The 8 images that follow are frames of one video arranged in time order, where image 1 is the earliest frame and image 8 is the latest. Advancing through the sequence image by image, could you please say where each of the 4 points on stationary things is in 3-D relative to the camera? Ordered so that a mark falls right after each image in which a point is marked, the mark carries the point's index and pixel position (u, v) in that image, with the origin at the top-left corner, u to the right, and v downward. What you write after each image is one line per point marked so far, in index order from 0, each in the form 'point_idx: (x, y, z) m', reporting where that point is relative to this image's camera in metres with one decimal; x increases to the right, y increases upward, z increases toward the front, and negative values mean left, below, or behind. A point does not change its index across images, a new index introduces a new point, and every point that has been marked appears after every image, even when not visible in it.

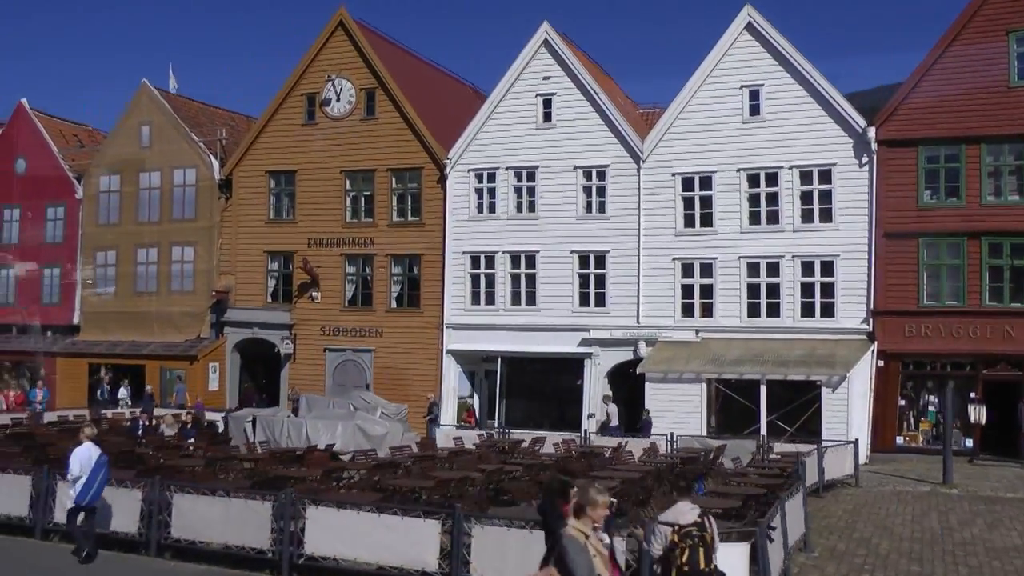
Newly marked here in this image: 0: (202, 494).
0: (-4.3, -2.8, +14.1) m
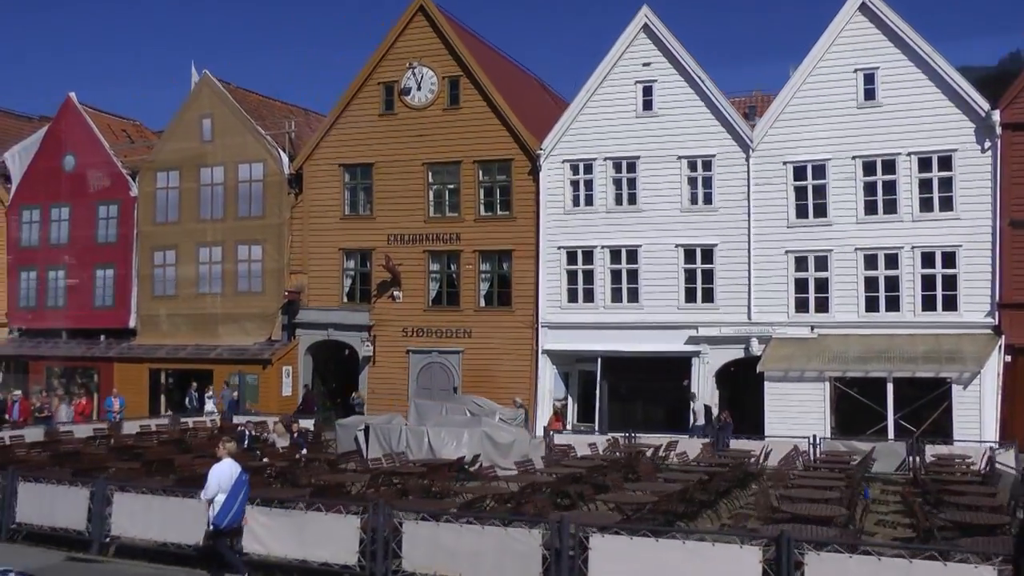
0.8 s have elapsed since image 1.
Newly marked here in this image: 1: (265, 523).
0: (-0.9, -2.8, +12.4) m
1: (-3.2, -3.0, +13.3) m
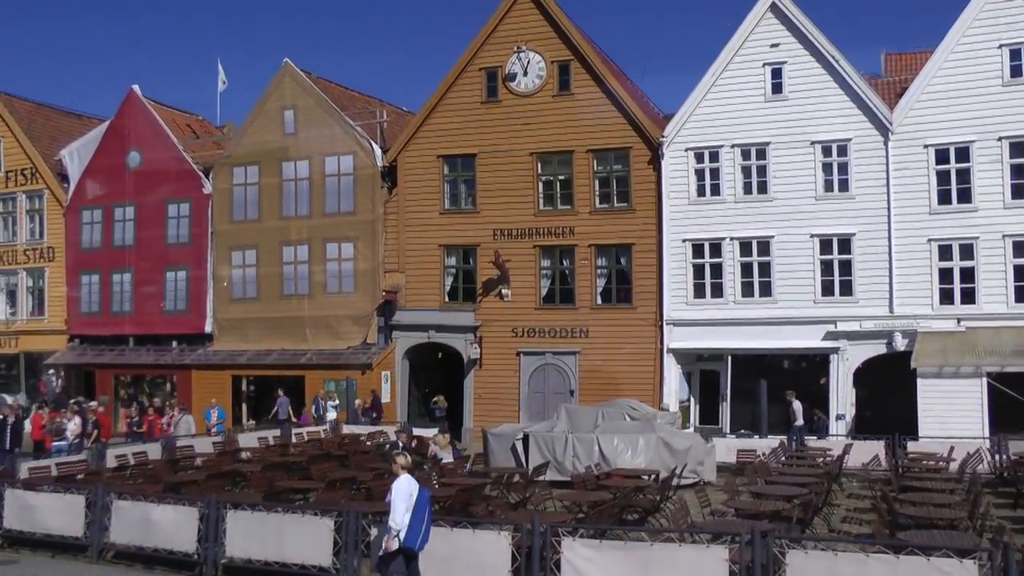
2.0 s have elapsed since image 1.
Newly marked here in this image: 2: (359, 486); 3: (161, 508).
0: (+3.2, -2.7, +10.5) m
1: (+0.9, -3.0, +11.3) m
2: (-2.7, -3.5, +18.3) m
3: (-4.9, -3.1, +14.4) m
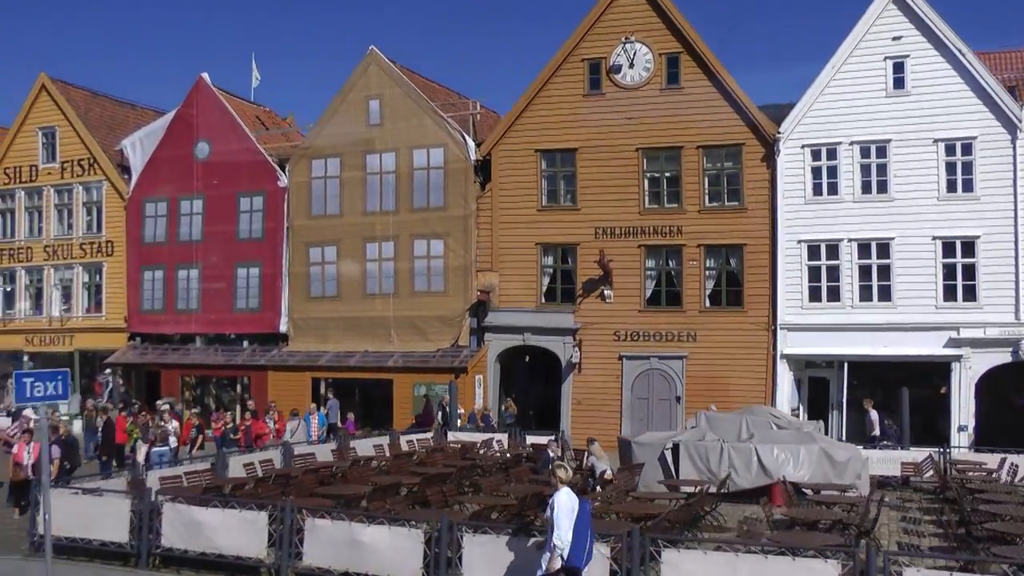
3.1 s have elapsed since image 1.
0: (+6.6, -2.7, +9.2) m
1: (+4.2, -2.9, +10.0) m
2: (+0.4, -3.5, +16.8) m
3: (-1.7, -3.0, +12.9) m
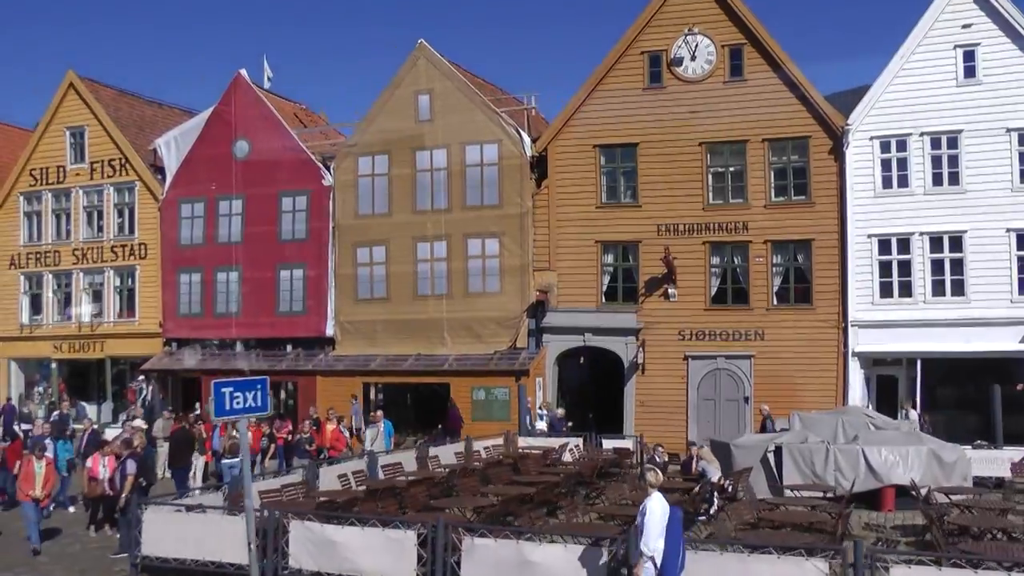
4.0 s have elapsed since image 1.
0: (+8.7, -2.6, +8.5) m
1: (+6.4, -2.9, +9.2) m
2: (+2.4, -3.5, +16.0) m
3: (+0.4, -3.0, +12.0) m
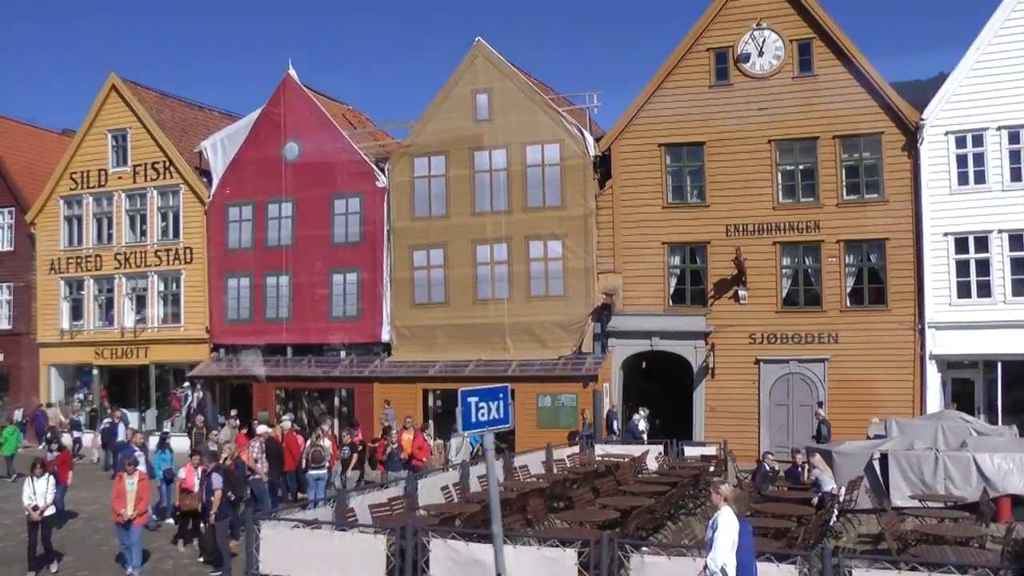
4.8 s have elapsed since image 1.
0: (+10.7, -2.5, +7.8) m
1: (+8.3, -2.8, +8.5) m
2: (+4.3, -3.5, +15.2) m
3: (+2.3, -3.0, +11.2) m
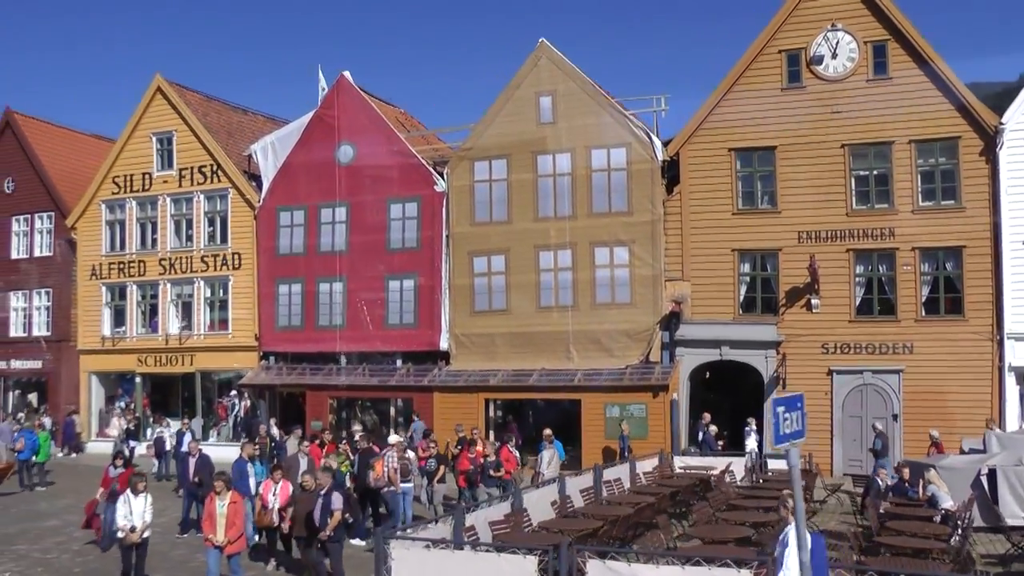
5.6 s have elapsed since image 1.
0: (+12.6, -2.6, +7.1) m
1: (+10.2, -2.9, +7.8) m
2: (+6.2, -3.6, +14.5) m
3: (+4.2, -3.1, +10.5) m
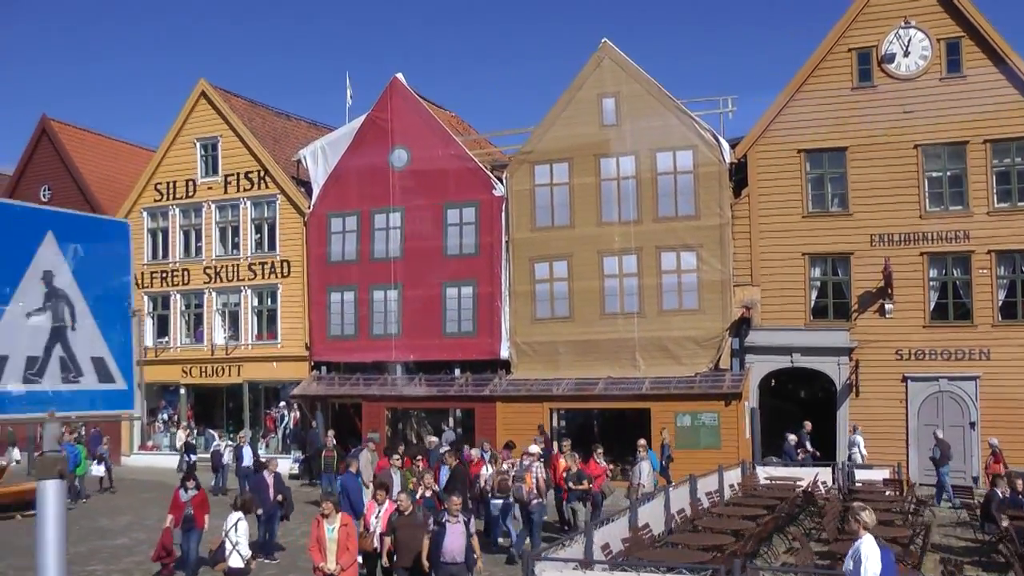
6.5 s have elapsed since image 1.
0: (+14.4, -2.5, +6.4) m
1: (+12.1, -2.8, +7.1) m
2: (+8.0, -3.6, +13.7) m
3: (+6.0, -3.1, +9.7) m
